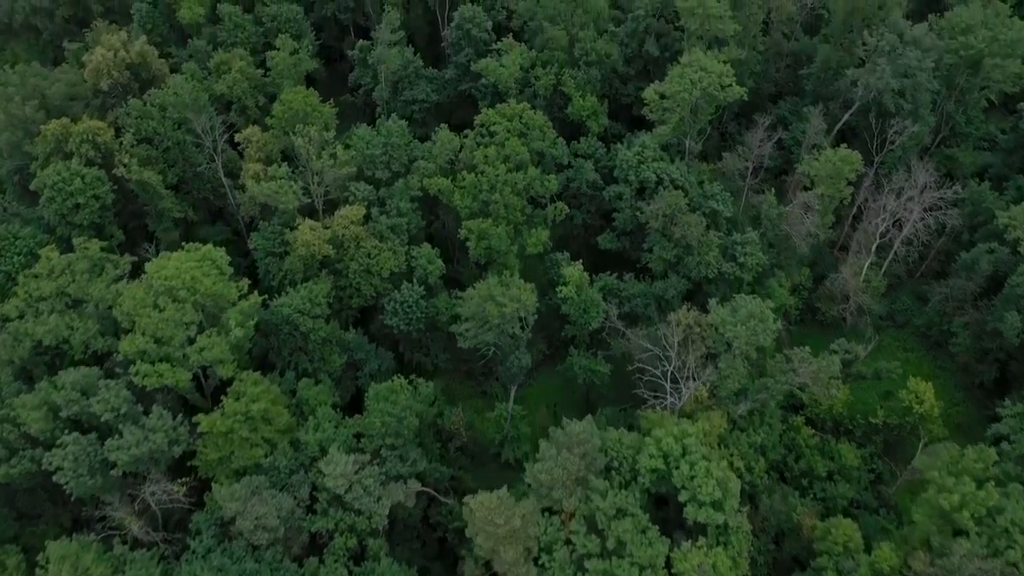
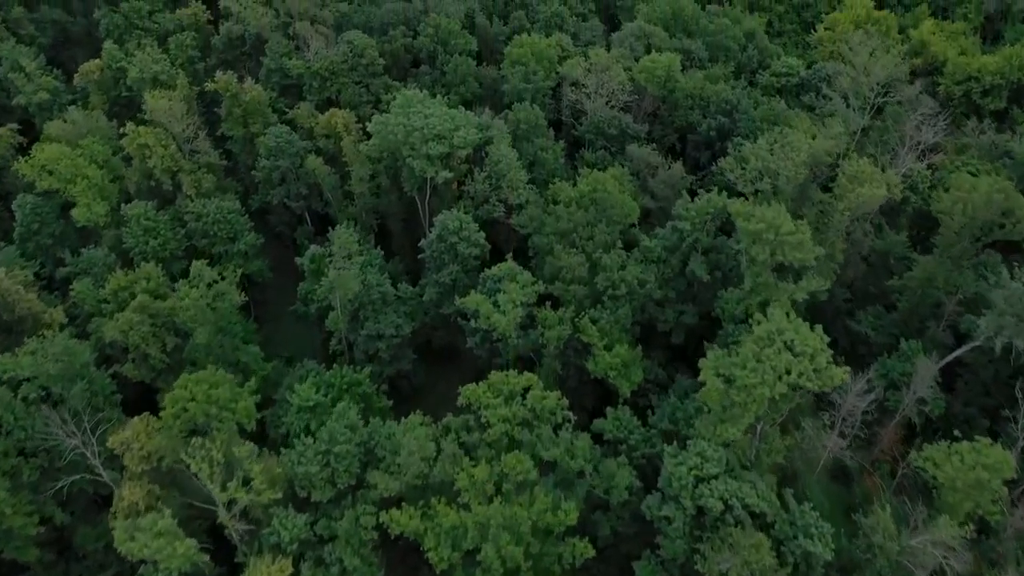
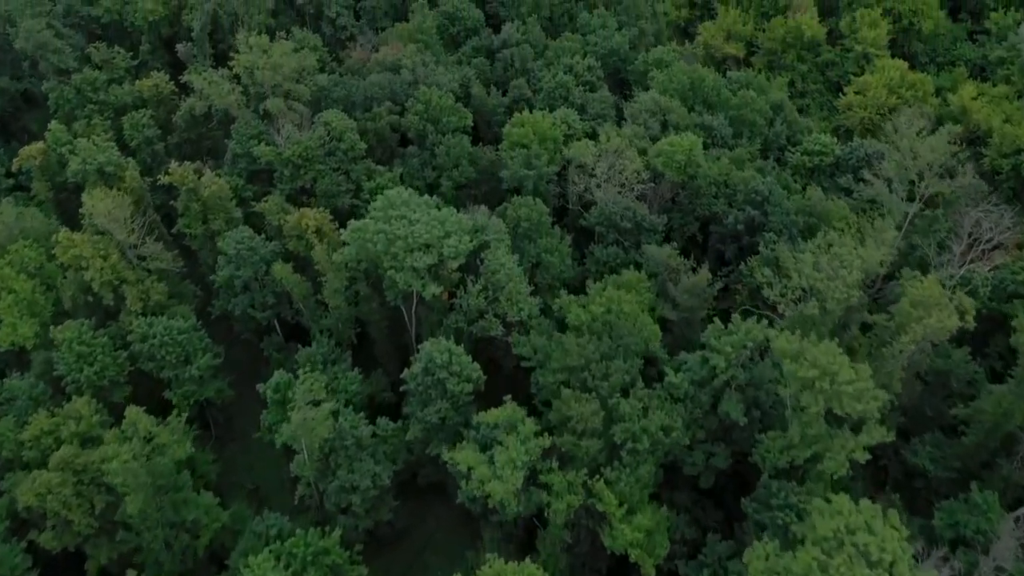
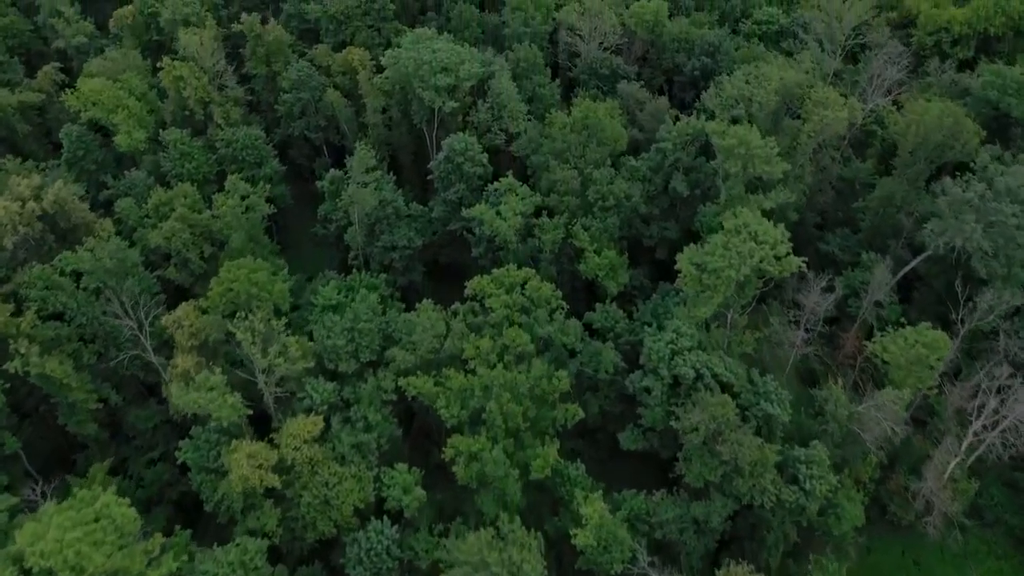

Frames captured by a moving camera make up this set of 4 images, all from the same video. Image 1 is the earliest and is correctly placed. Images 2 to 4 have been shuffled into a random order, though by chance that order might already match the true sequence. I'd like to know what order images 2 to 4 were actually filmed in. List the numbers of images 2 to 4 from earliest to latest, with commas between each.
4, 2, 3
